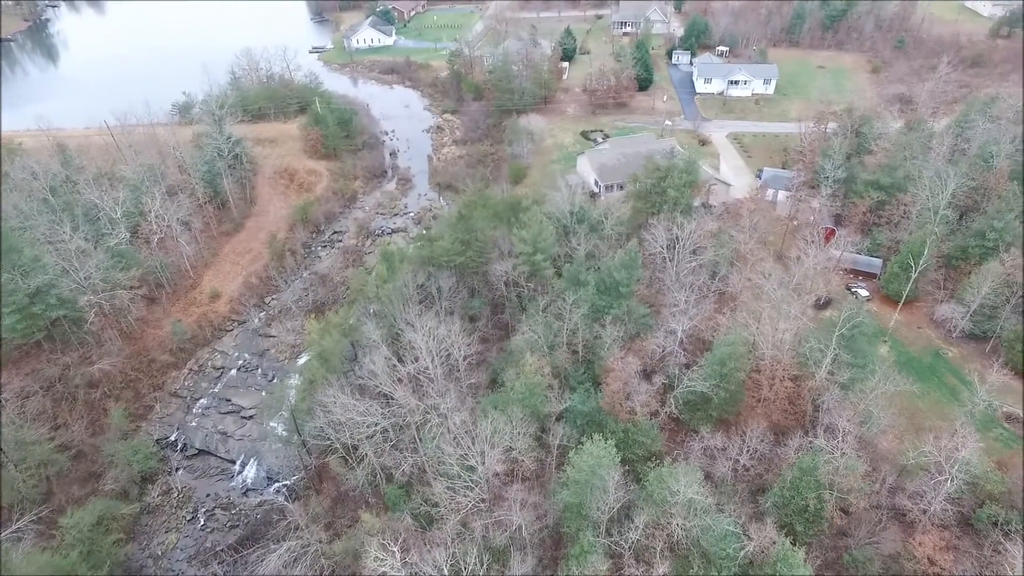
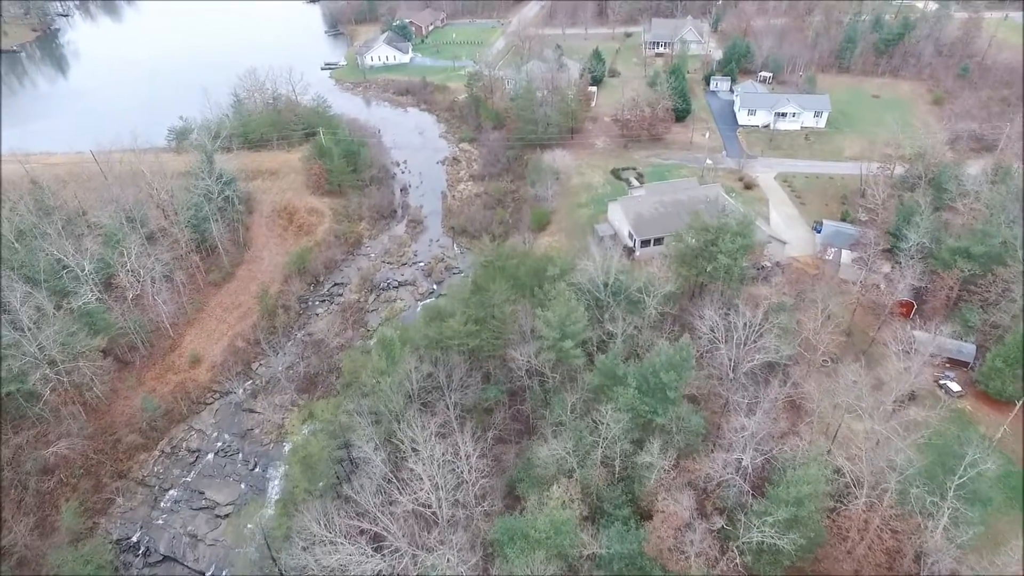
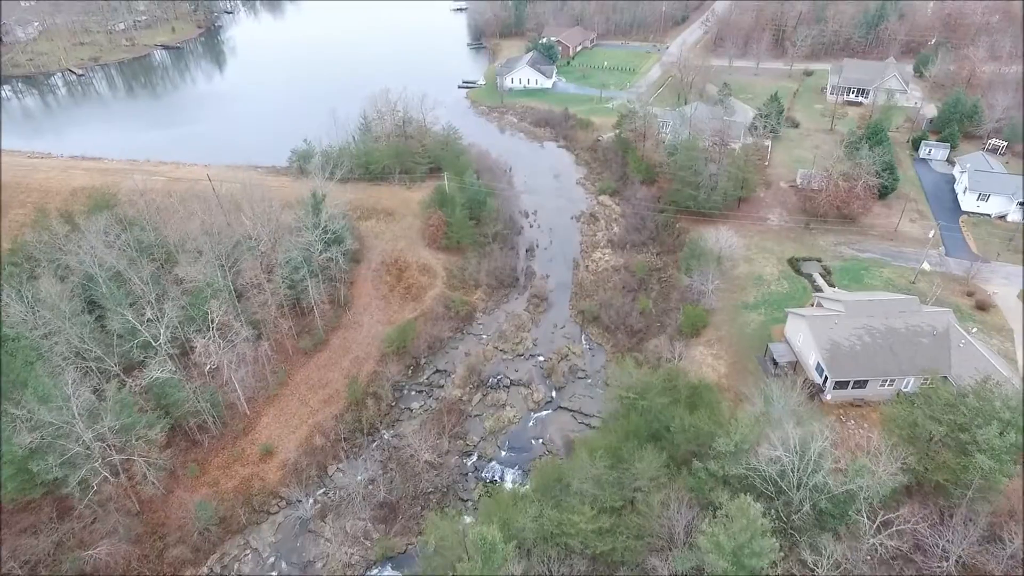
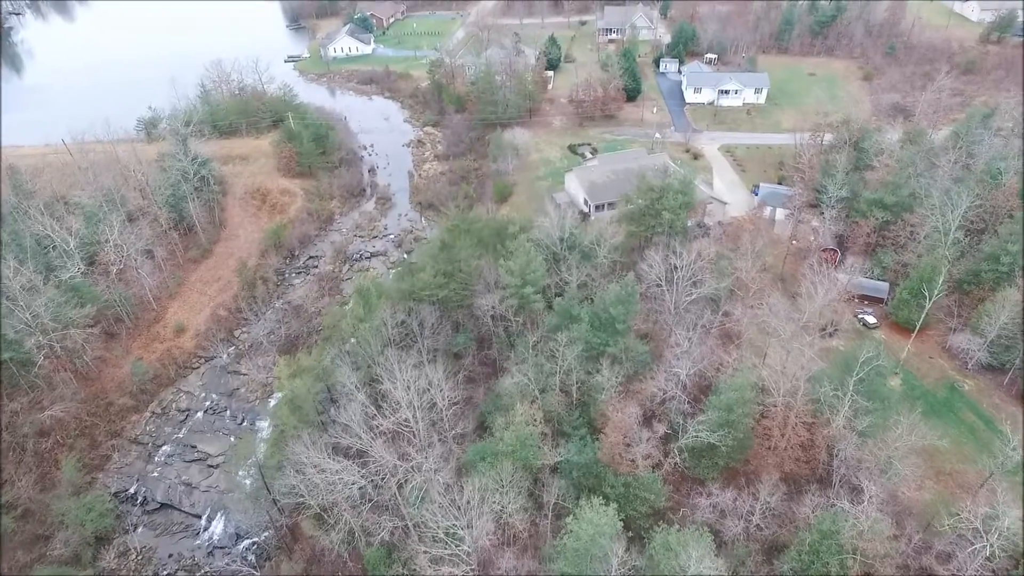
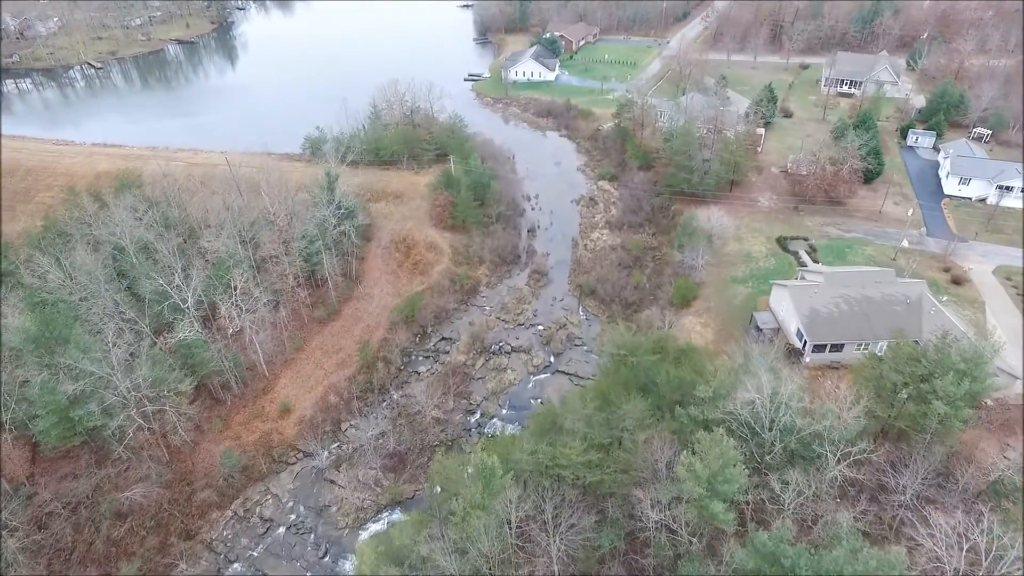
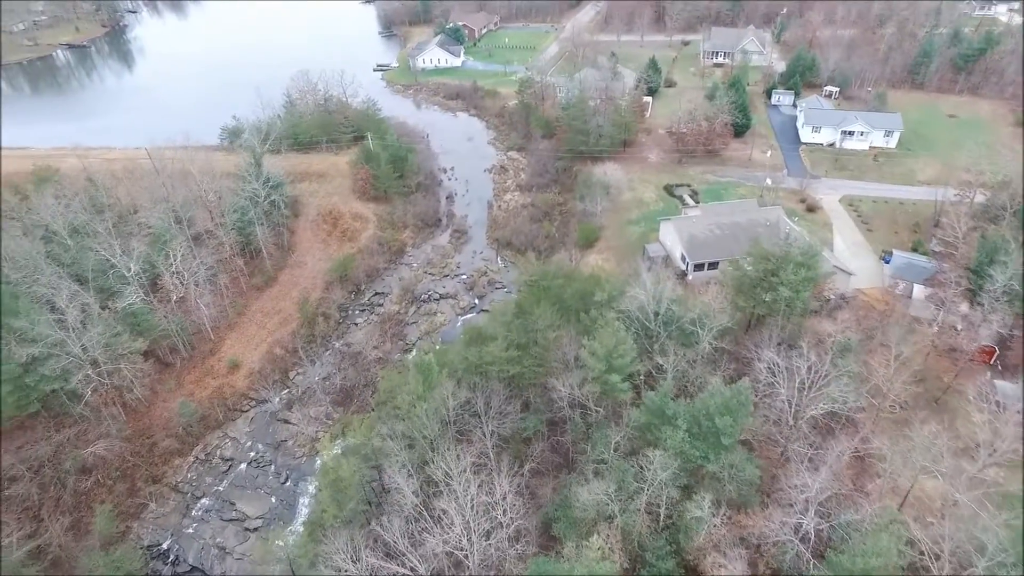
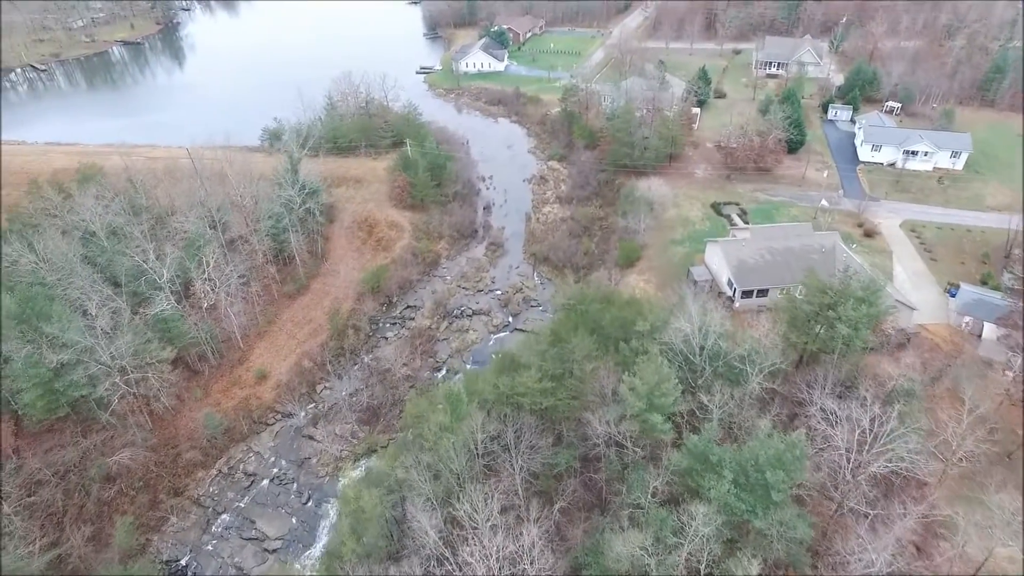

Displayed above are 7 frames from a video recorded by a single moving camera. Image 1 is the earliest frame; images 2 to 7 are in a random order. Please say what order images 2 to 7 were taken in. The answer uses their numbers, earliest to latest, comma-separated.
4, 2, 6, 7, 5, 3
